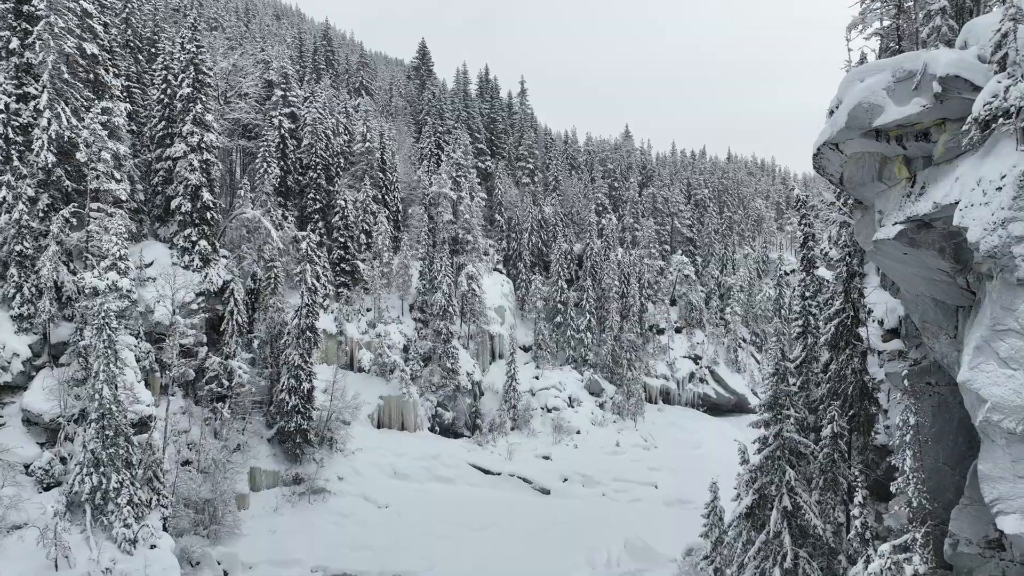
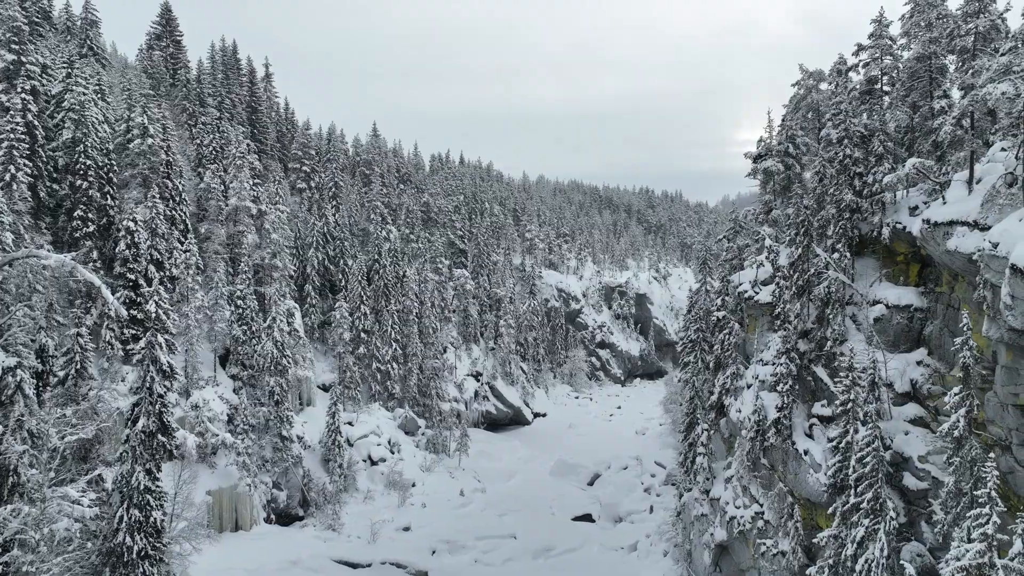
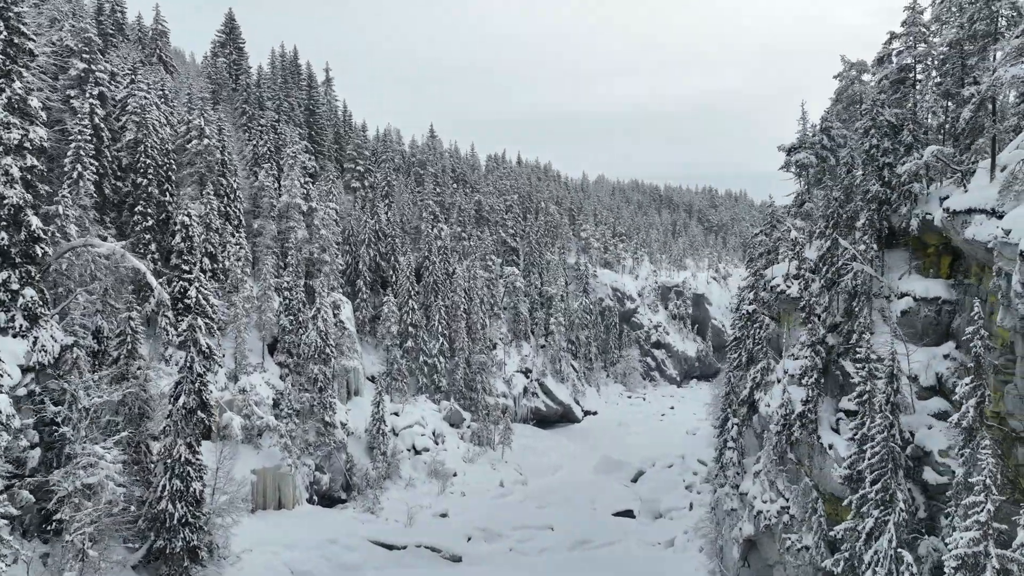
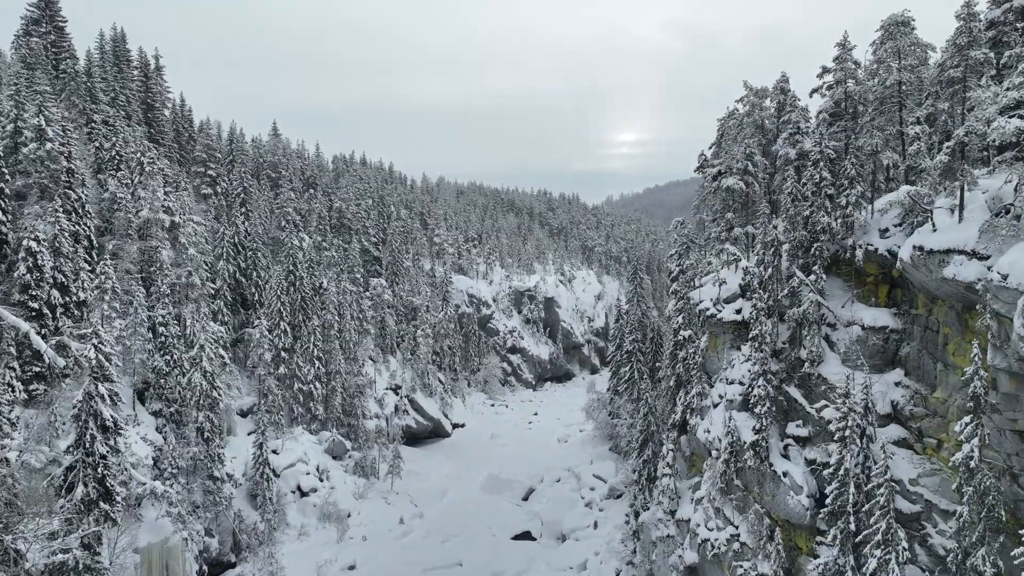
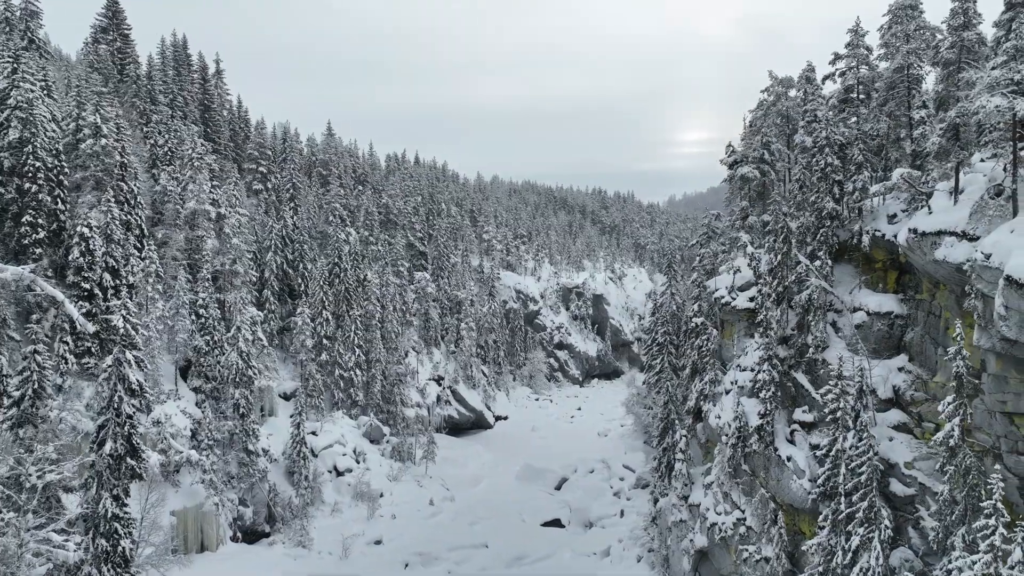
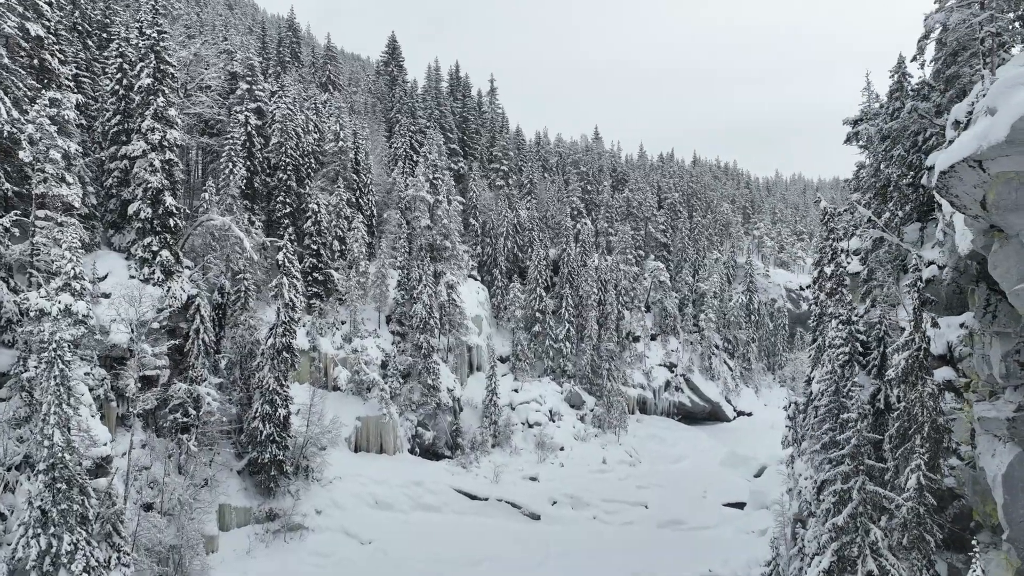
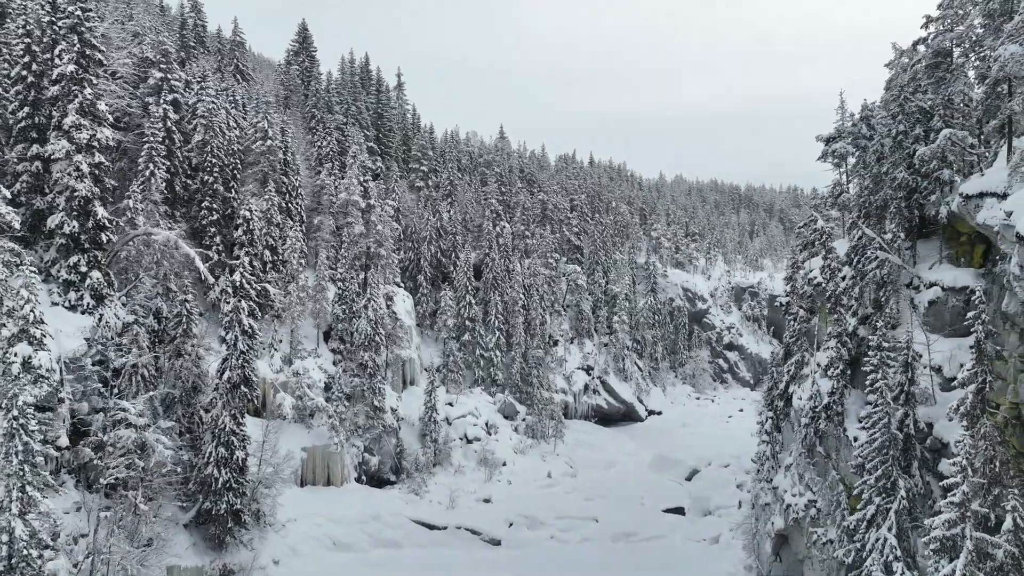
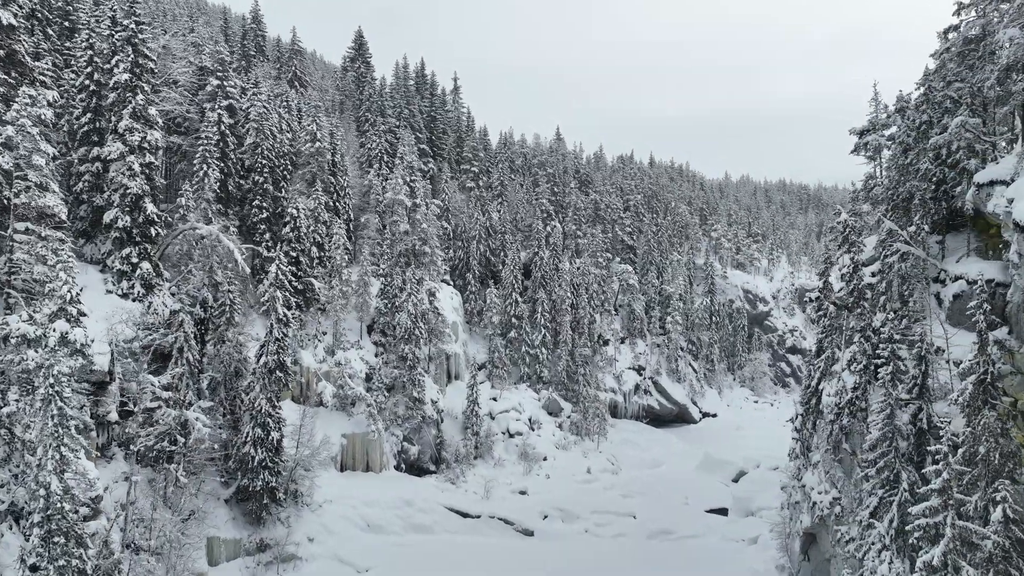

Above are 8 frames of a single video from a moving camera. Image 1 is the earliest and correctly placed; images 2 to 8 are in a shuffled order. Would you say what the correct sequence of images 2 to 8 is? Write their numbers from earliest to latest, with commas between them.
6, 8, 7, 3, 2, 5, 4
